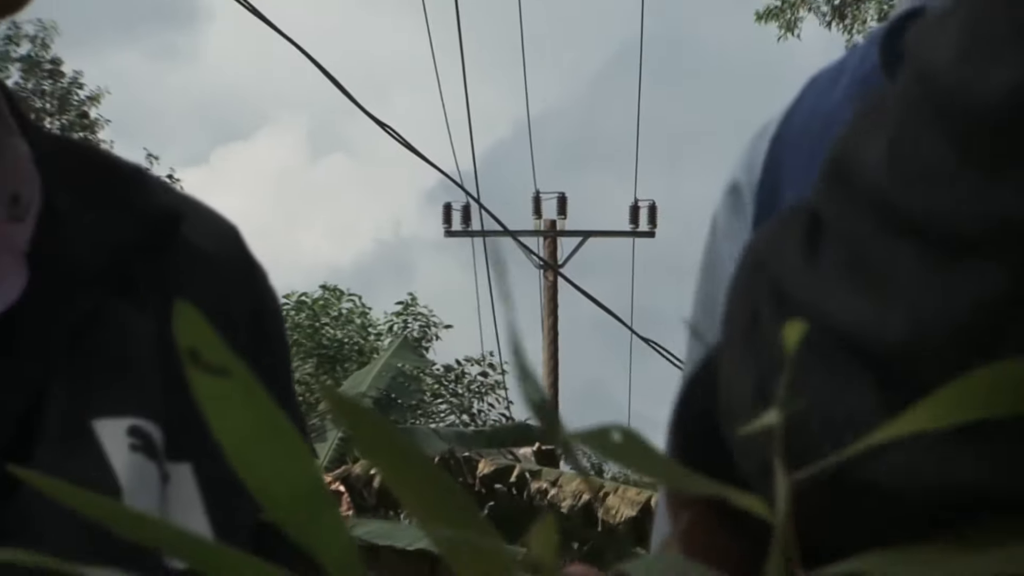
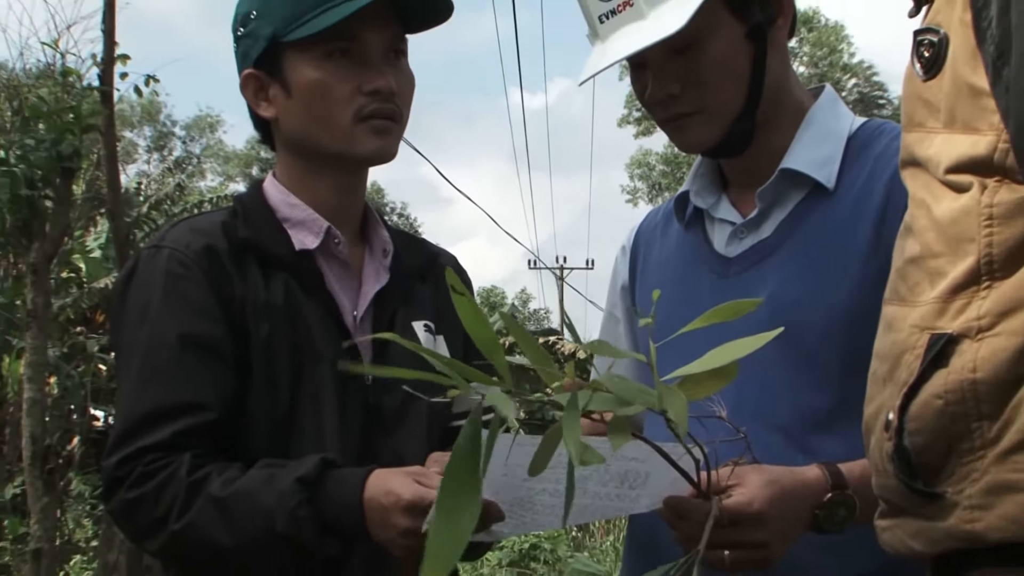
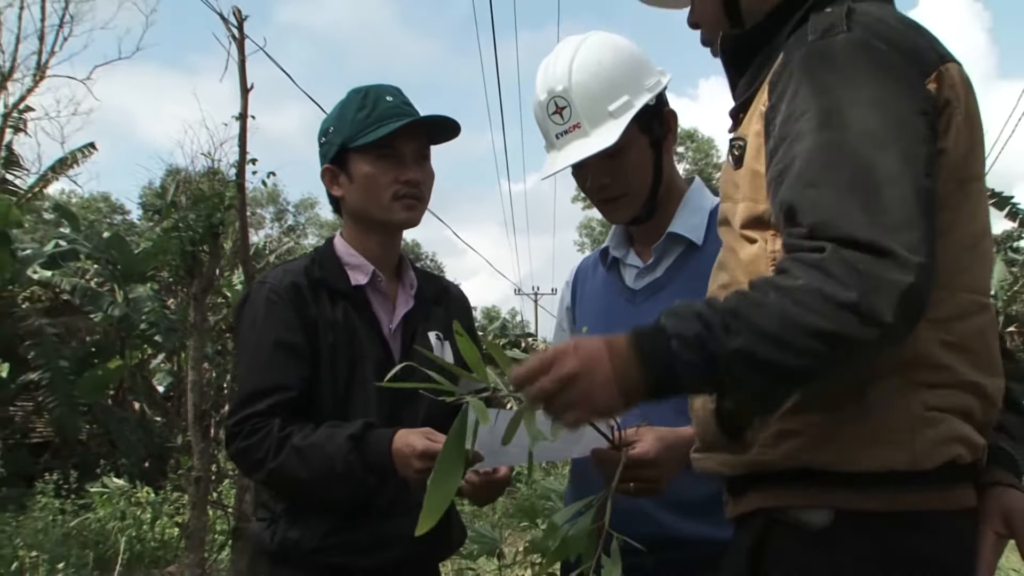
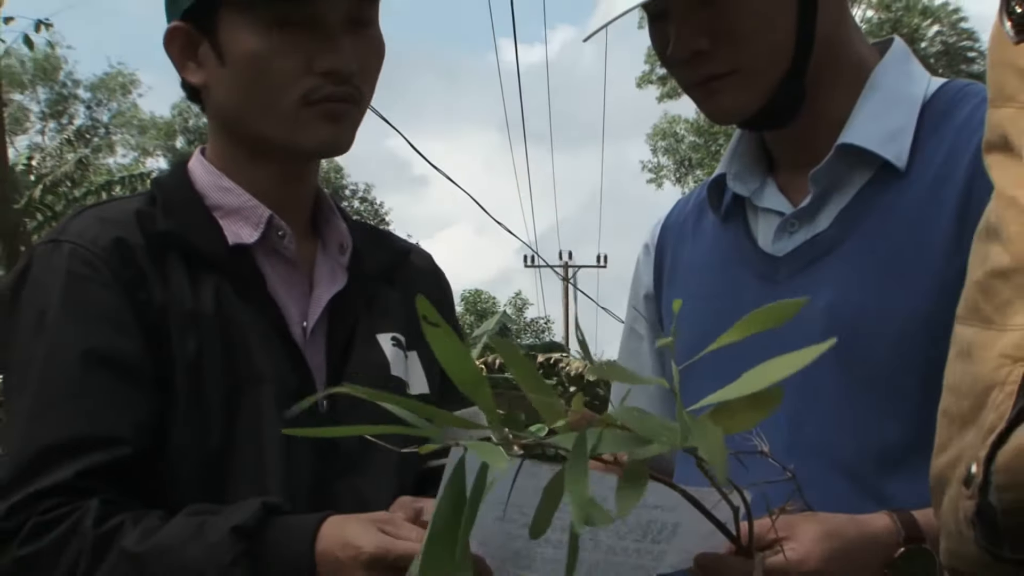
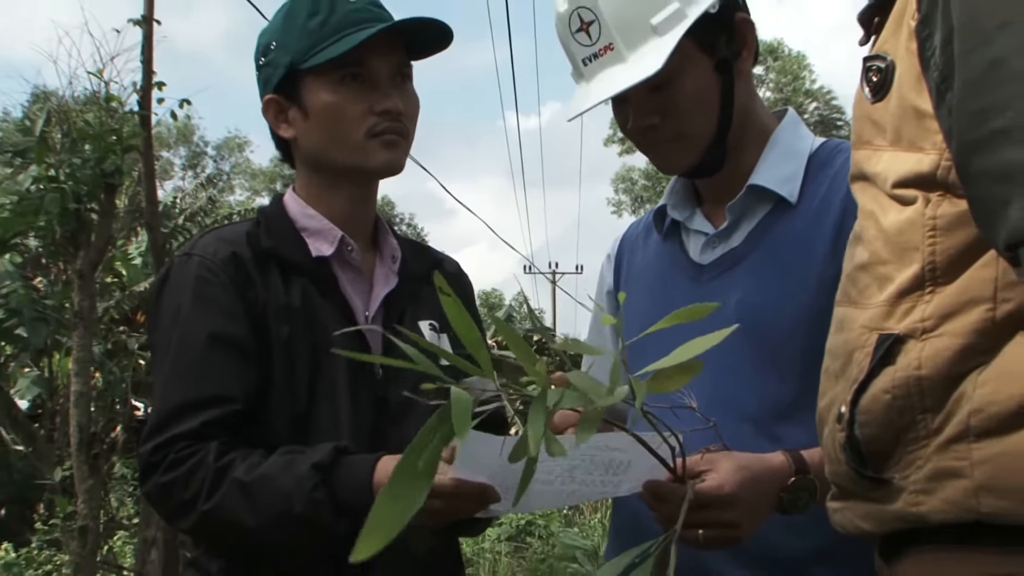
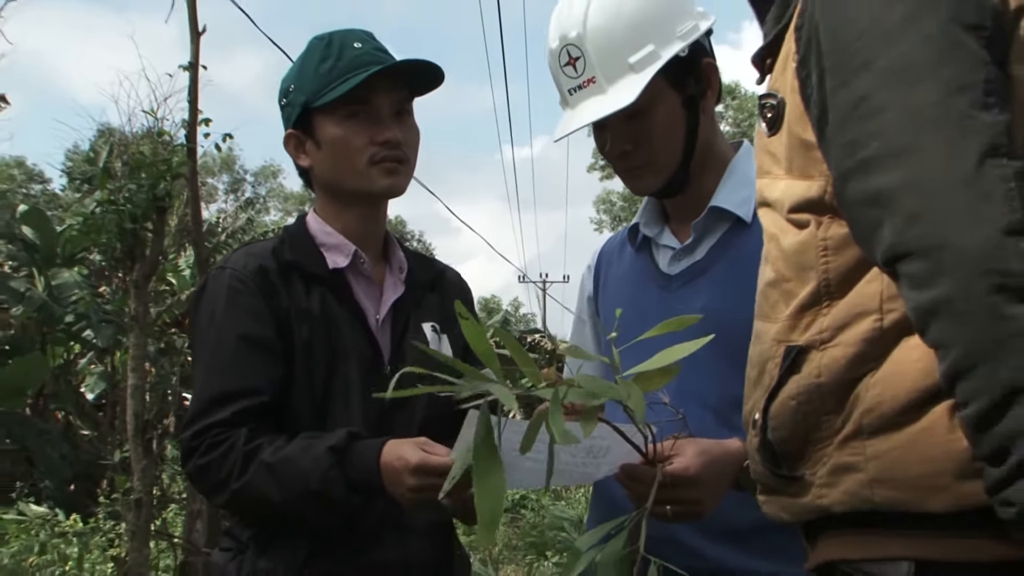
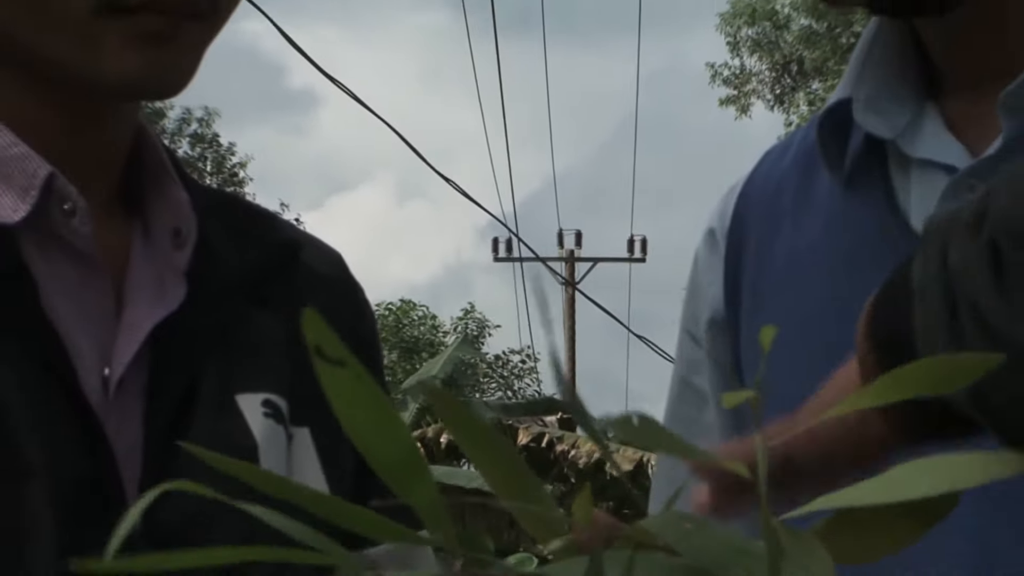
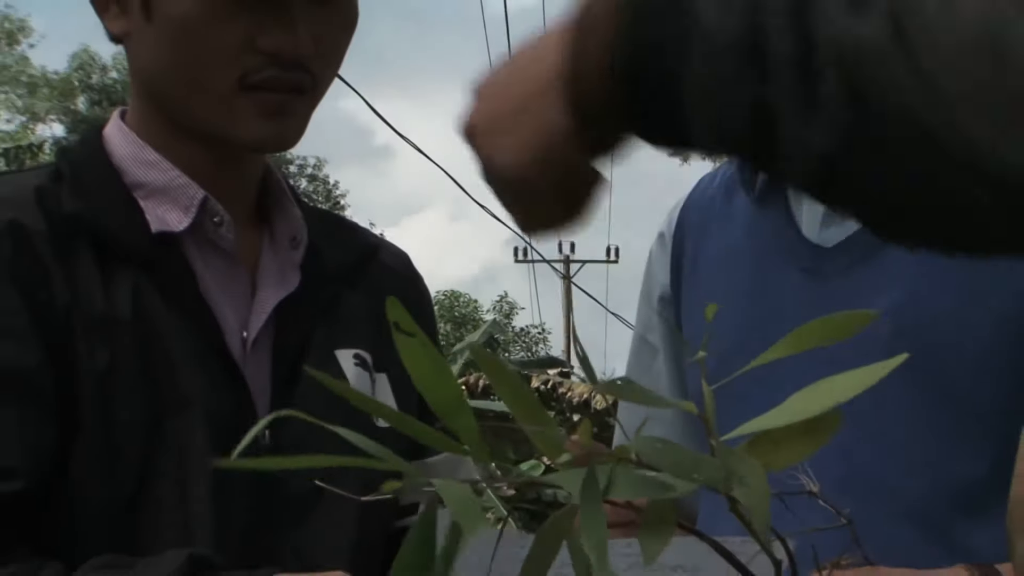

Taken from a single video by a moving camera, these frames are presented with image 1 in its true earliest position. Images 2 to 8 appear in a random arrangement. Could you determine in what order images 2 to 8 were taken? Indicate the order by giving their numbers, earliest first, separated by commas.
7, 8, 4, 2, 5, 6, 3
